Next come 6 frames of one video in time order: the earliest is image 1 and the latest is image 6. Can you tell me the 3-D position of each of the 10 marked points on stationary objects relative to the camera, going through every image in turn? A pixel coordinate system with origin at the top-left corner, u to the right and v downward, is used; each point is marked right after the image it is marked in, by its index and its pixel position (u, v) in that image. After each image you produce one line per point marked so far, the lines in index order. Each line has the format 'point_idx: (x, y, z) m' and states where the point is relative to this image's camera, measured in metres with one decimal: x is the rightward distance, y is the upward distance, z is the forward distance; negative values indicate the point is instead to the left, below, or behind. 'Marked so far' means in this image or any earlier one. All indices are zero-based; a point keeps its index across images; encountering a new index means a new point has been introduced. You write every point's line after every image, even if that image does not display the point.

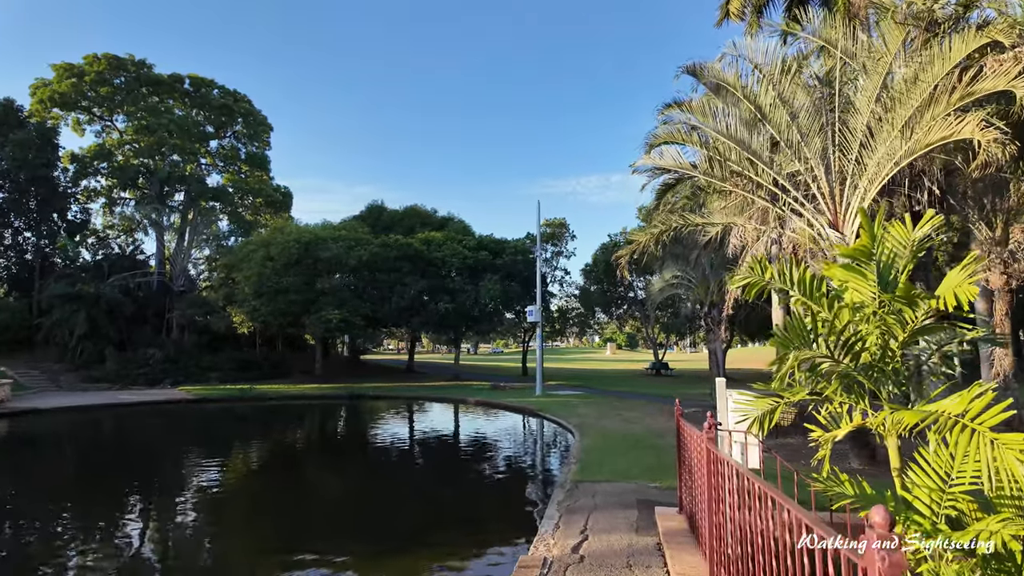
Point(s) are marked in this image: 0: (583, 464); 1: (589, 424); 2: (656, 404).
0: (+1.0, -2.4, +8.3) m
1: (+1.9, -3.3, +14.5) m
2: (+4.3, -3.5, +17.7) m
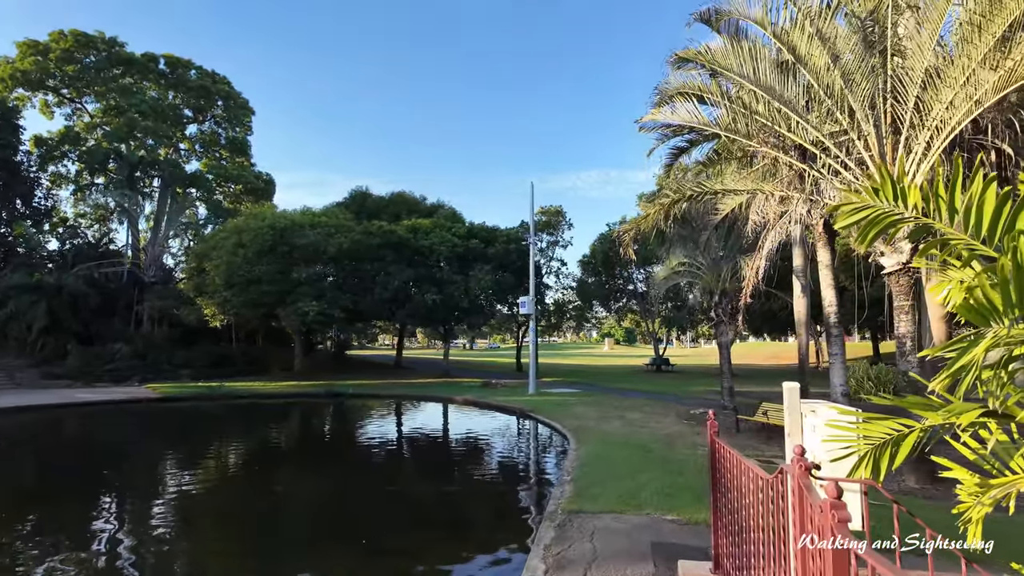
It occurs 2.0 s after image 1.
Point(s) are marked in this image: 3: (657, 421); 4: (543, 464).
0: (+0.8, -2.2, +6.7) m
1: (+1.6, -3.0, +12.9) m
2: (+4.0, -3.2, +16.1) m
3: (+3.0, -2.8, +12.4) m
4: (+0.7, -3.5, +12.5) m
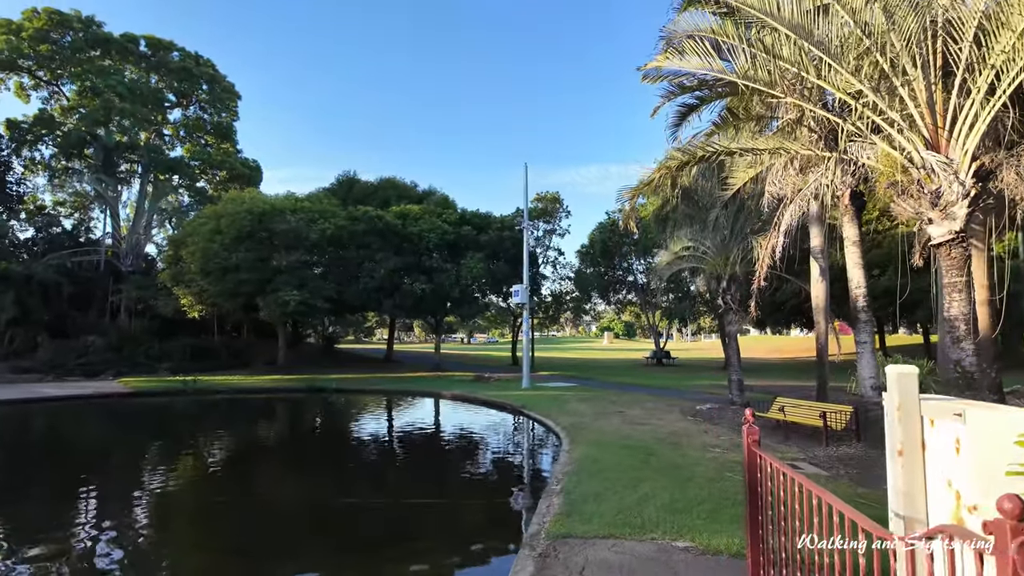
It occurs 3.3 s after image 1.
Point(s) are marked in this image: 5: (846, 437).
0: (+0.5, -1.9, +5.5) m
1: (+1.4, -2.7, +11.8) m
2: (+3.8, -2.8, +15.0) m
3: (+2.8, -2.5, +11.3) m
4: (+0.5, -3.2, +11.4) m
5: (+5.0, -2.2, +8.9) m
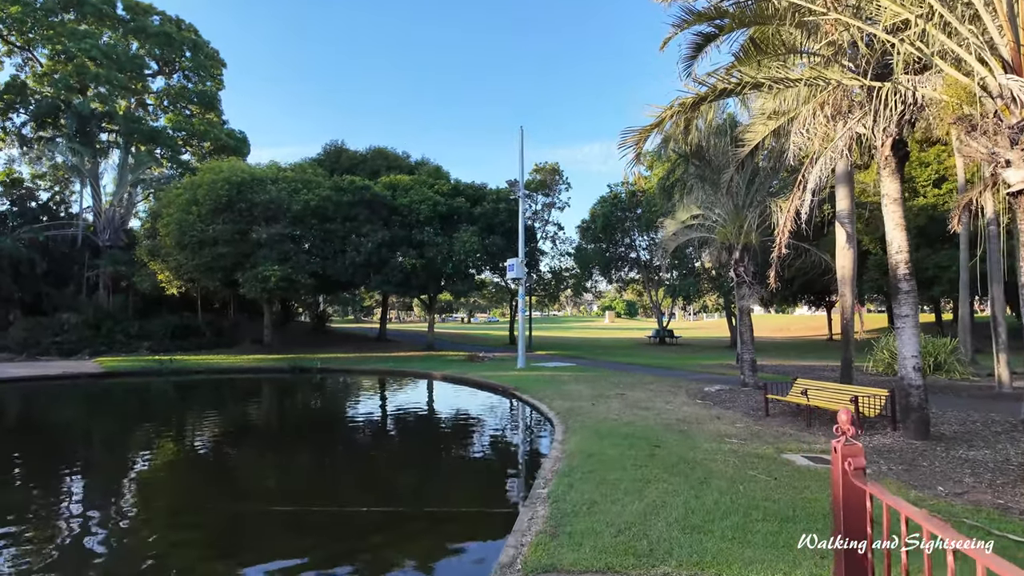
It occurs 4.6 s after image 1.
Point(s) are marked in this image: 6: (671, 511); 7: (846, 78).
0: (+0.4, -1.6, +4.4) m
1: (+1.2, -2.1, +10.7) m
2: (+3.6, -2.2, +13.9) m
3: (+2.6, -2.0, +10.2) m
4: (+0.3, -2.7, +10.3) m
5: (+4.8, -1.8, +7.8) m
6: (+1.1, -1.6, +4.2) m
7: (+3.6, +2.2, +6.5) m
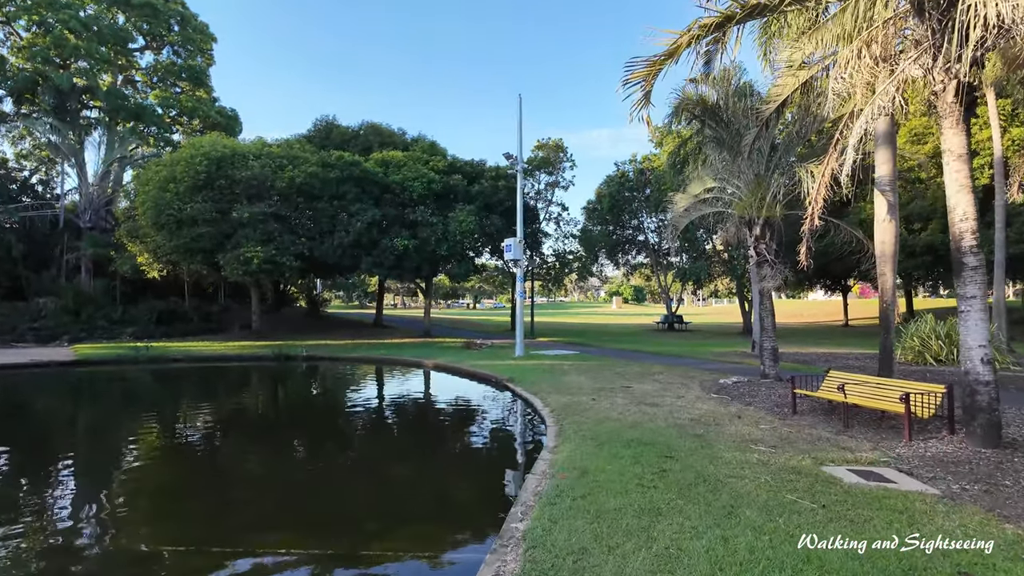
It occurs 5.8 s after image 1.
0: (+0.1, -1.4, +3.3) m
1: (+1.1, -1.8, +9.5) m
2: (+3.5, -1.8, +12.7) m
3: (+2.5, -1.6, +9.0) m
4: (+0.2, -2.4, +9.2) m
5: (+4.7, -1.5, +6.6) m
6: (+0.9, -1.4, +3.0) m
7: (+3.4, +2.5, +5.1) m
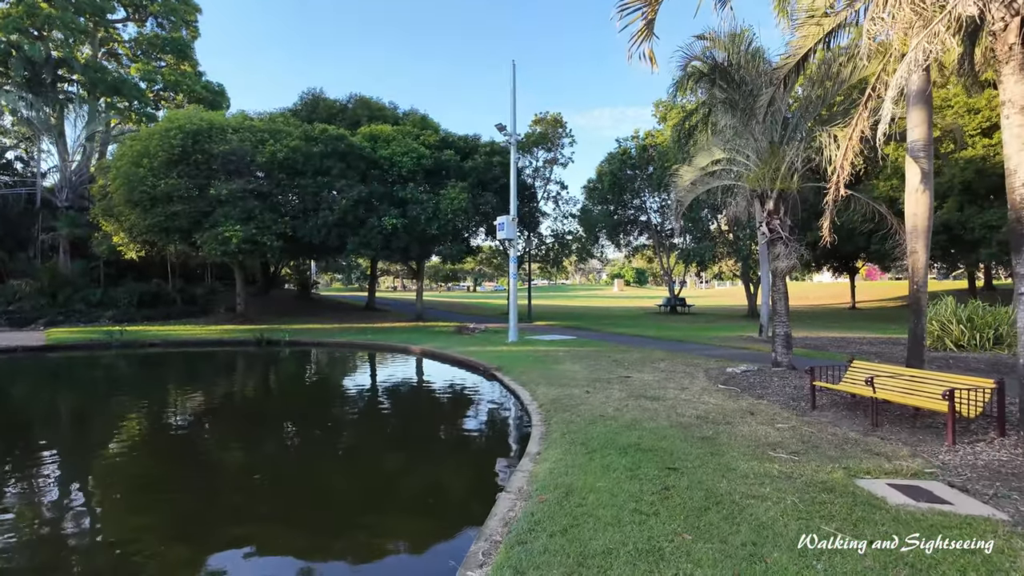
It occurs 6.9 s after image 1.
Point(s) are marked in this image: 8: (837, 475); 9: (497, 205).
0: (-0.1, -1.3, +2.4) m
1: (+0.9, -1.5, +8.6) m
2: (+3.3, -1.4, +11.8) m
3: (+2.3, -1.4, +8.1) m
4: (0.0, -2.1, +8.3) m
5: (+4.5, -1.3, +5.7) m
6: (+0.7, -1.3, +2.1) m
7: (+3.2, +2.6, +4.1) m
8: (+2.4, -1.4, +4.3) m
9: (-0.5, +2.7, +19.3) m
